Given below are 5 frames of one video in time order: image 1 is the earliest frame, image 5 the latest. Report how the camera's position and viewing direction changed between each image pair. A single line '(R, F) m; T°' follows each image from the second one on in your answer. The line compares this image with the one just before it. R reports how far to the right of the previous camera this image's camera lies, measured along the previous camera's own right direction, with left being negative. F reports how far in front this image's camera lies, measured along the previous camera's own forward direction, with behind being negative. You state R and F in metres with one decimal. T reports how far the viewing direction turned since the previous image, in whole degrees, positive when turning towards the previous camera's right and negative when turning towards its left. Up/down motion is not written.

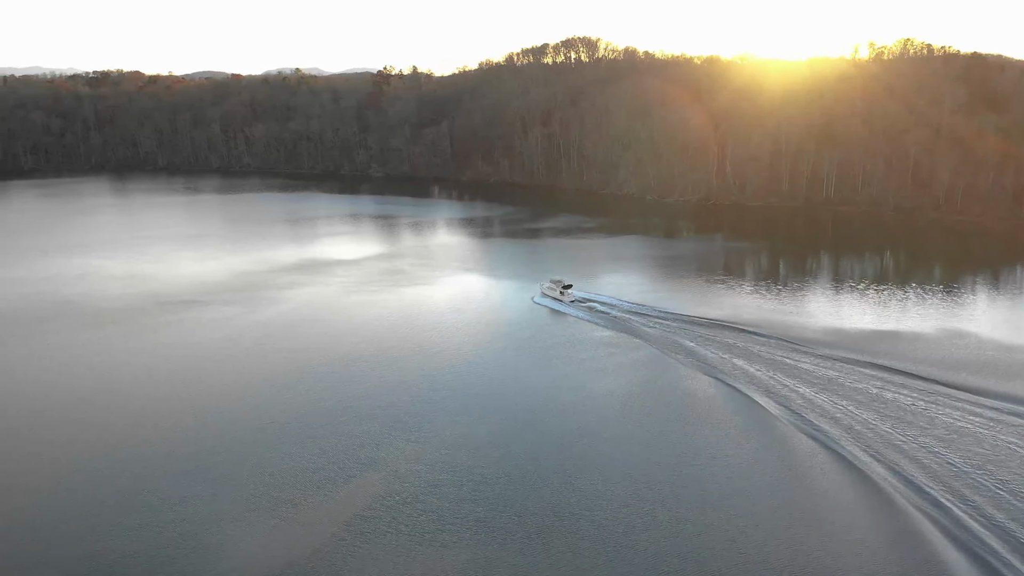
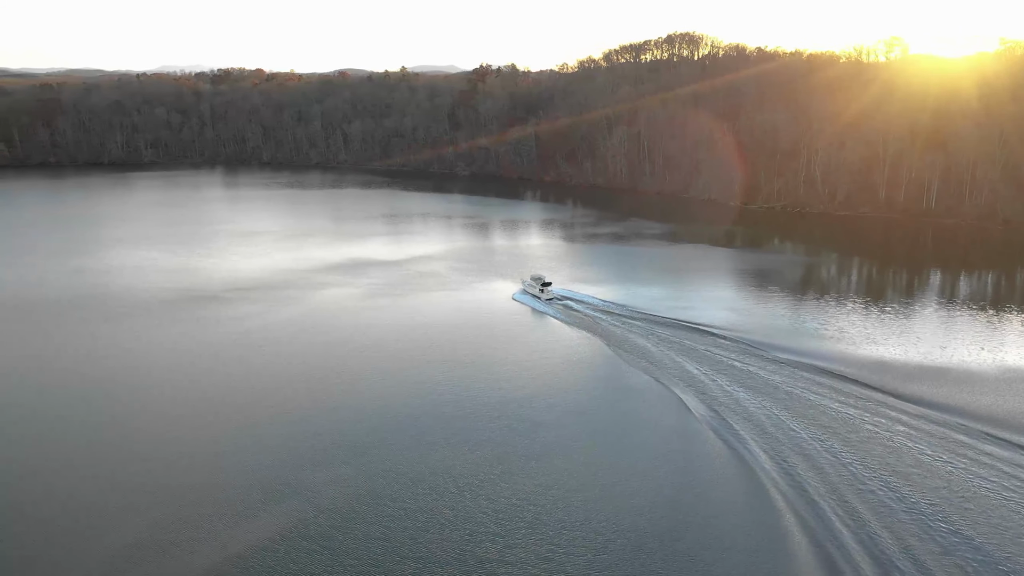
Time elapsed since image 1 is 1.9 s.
(+3.3, +1.8) m; -9°
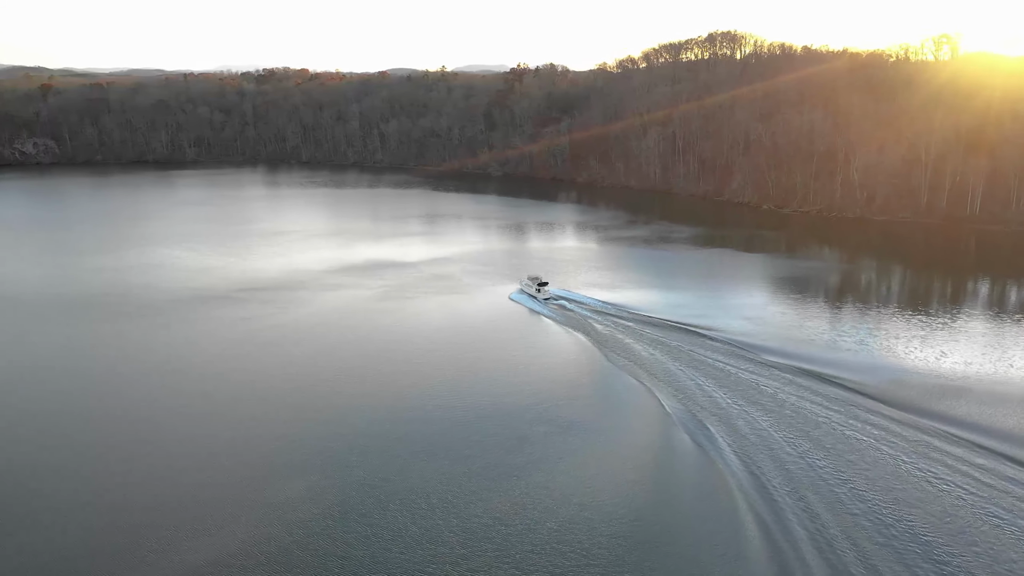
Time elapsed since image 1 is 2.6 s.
(+1.2, +0.7) m; -3°
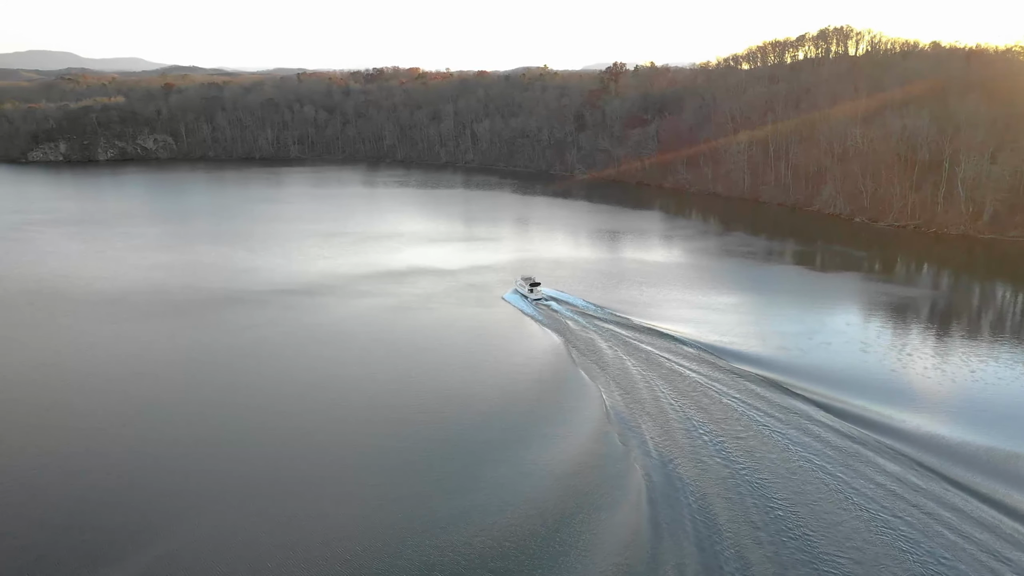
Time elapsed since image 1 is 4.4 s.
(+3.0, +2.1) m; -8°
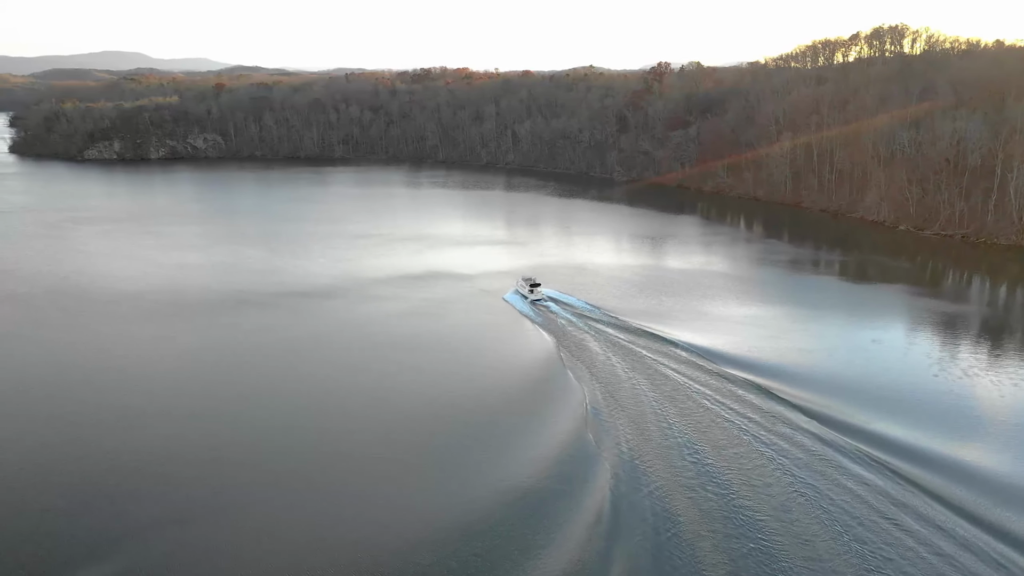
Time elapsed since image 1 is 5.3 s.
(+1.3, +0.9) m; -4°
